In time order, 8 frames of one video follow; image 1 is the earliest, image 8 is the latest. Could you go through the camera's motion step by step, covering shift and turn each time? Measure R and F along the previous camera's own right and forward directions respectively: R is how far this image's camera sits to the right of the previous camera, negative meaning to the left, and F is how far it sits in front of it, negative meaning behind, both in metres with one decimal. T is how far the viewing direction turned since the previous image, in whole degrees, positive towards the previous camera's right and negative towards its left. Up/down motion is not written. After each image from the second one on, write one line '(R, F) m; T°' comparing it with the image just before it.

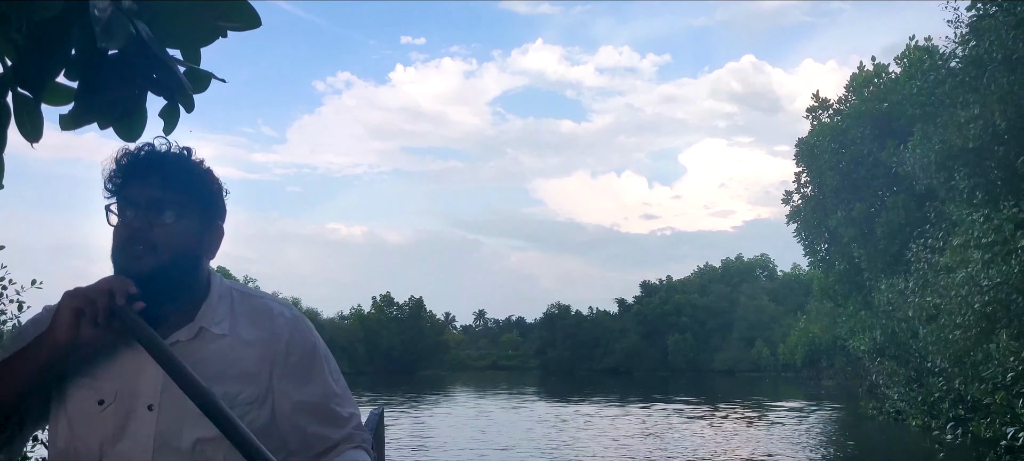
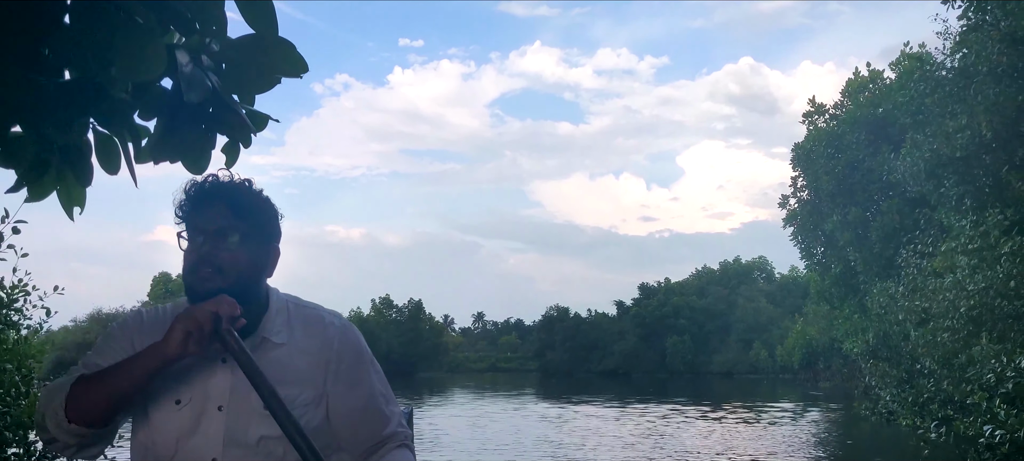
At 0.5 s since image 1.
(0.0, -0.4) m; 0°
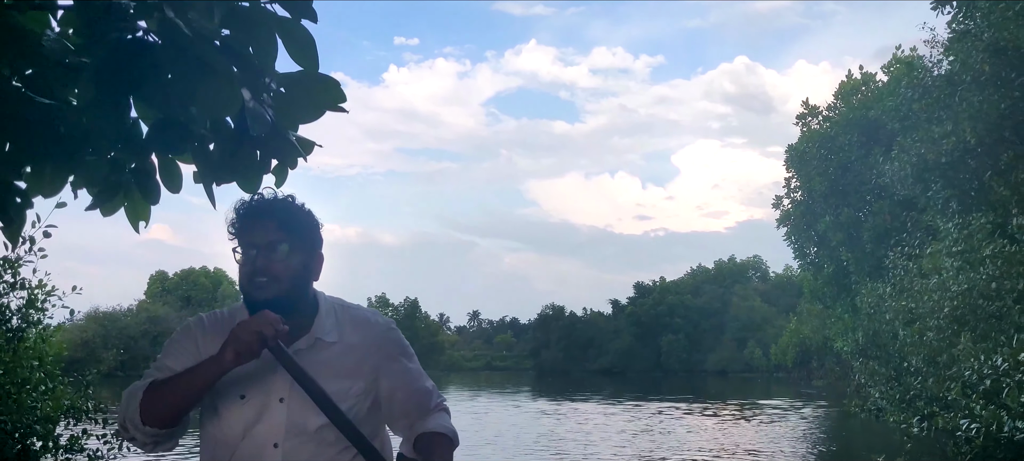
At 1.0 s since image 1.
(0.0, -0.5) m; 0°
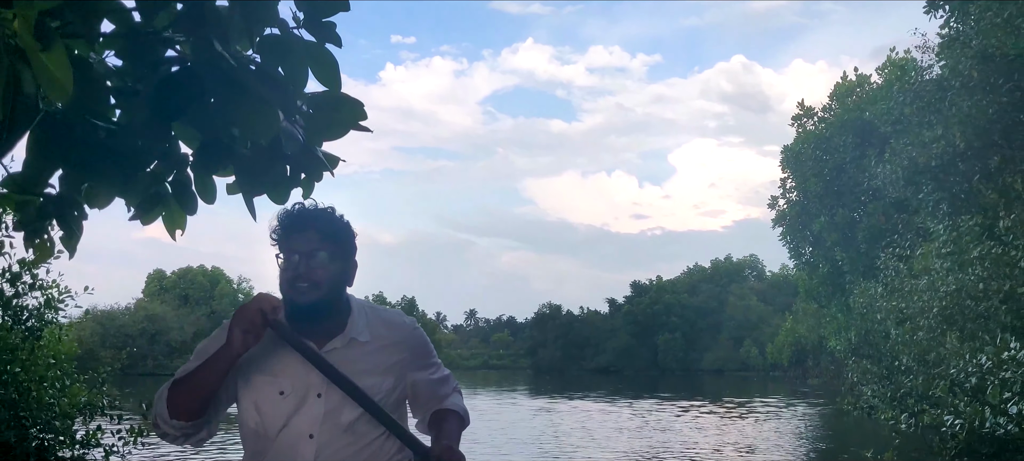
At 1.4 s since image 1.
(0.0, -0.3) m; 0°
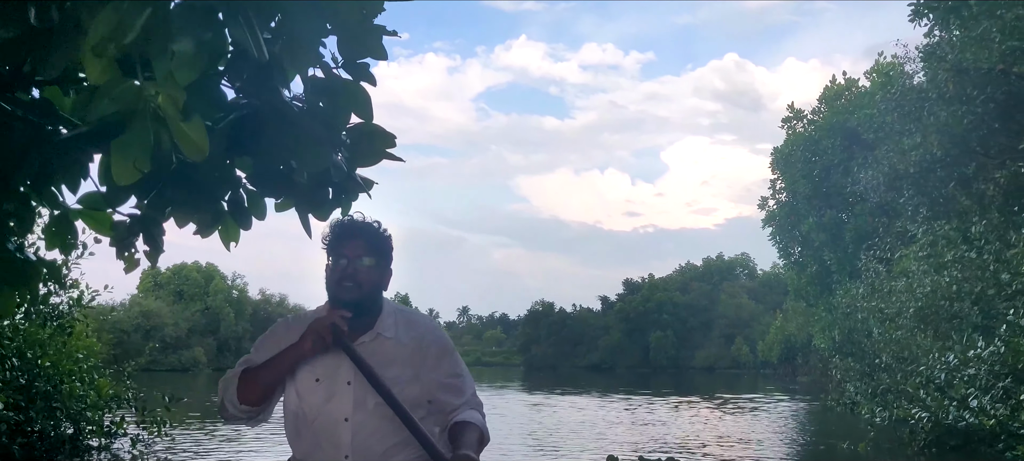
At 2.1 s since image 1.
(-0.1, -0.7) m; 0°
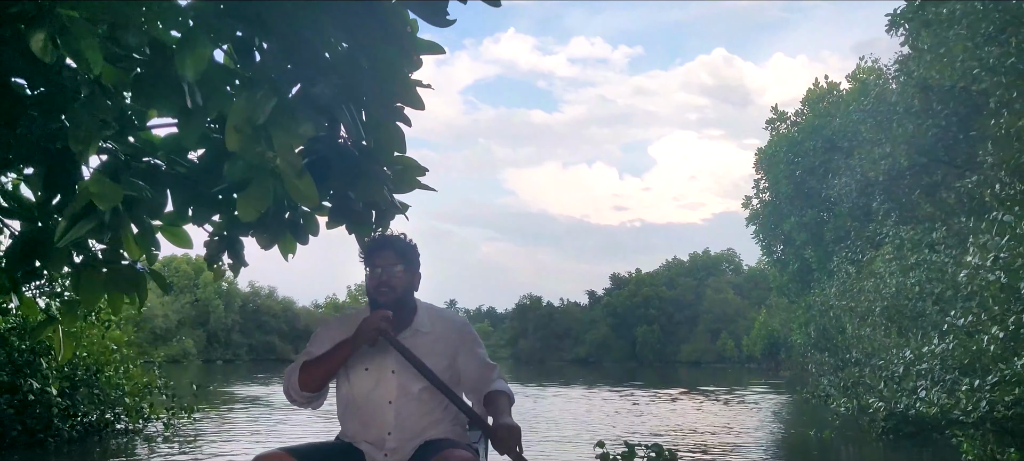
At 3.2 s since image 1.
(-0.1, -1.0) m; 0°
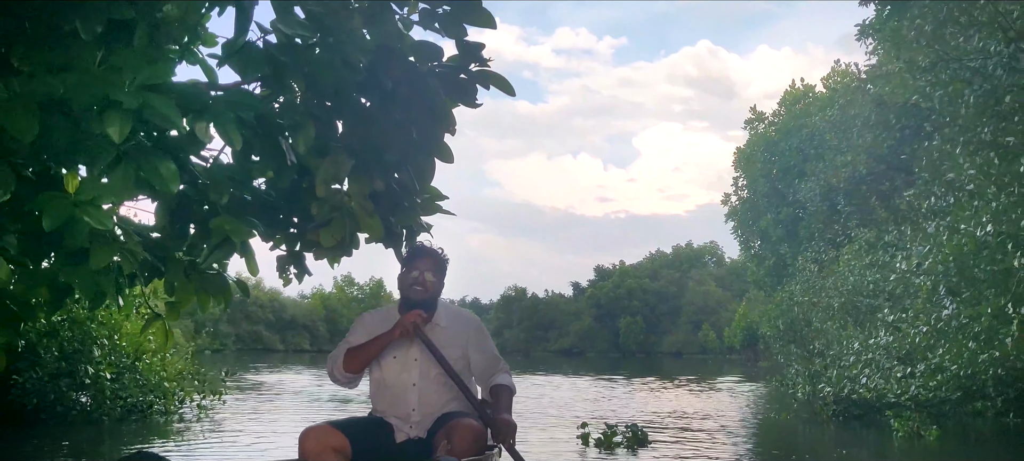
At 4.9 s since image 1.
(-0.1, -1.5) m; +1°
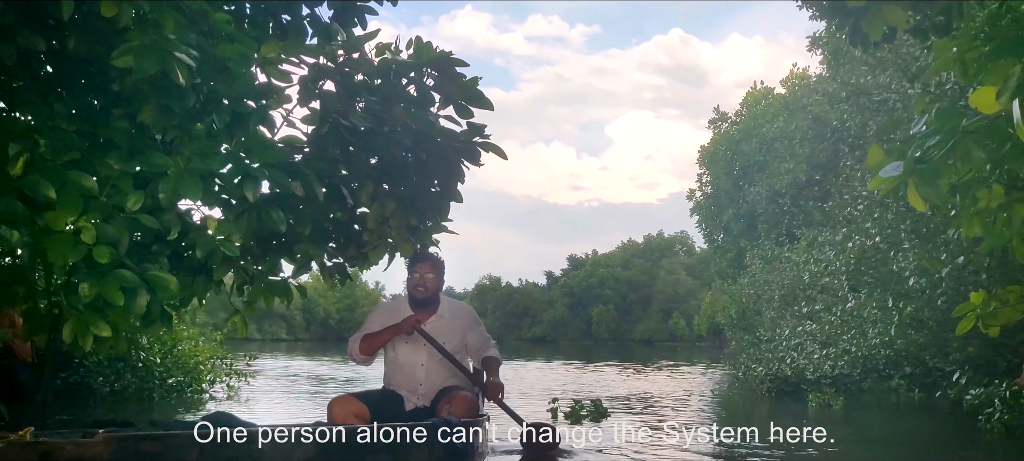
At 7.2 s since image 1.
(-0.1, -2.2) m; +1°
